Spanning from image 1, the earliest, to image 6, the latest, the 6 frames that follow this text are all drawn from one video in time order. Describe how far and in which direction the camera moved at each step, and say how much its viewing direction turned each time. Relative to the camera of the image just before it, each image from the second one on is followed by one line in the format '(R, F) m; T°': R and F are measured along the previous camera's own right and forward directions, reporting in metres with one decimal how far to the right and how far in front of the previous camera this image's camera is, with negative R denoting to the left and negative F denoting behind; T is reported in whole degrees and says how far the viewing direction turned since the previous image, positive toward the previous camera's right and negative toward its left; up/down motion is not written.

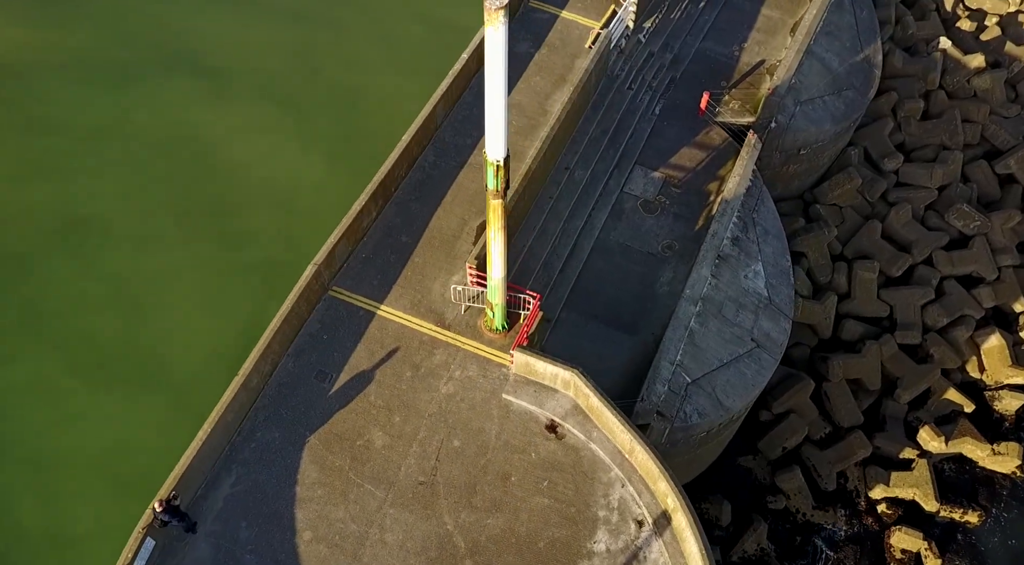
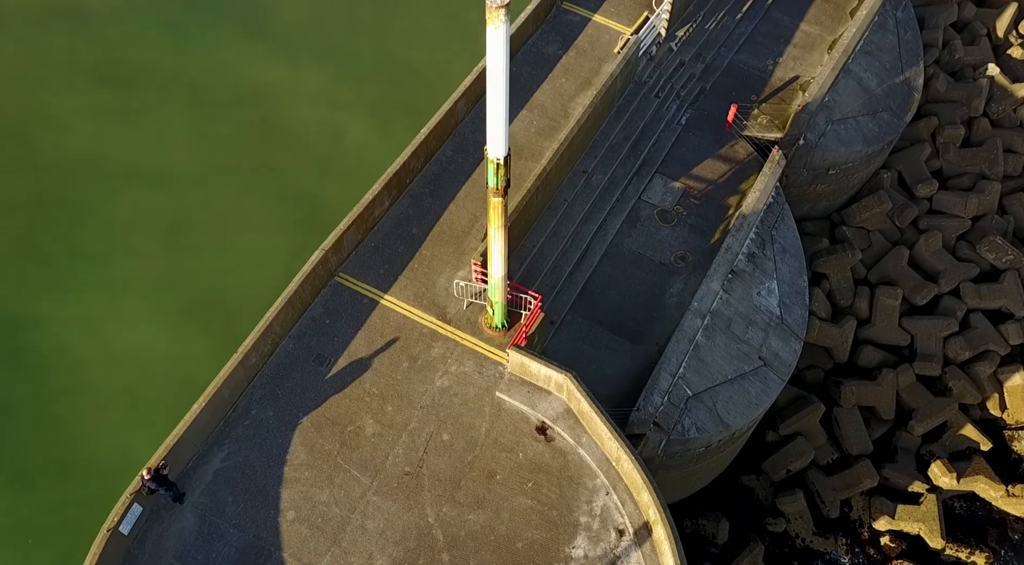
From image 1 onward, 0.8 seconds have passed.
(+1.3, 0.0) m; -3°
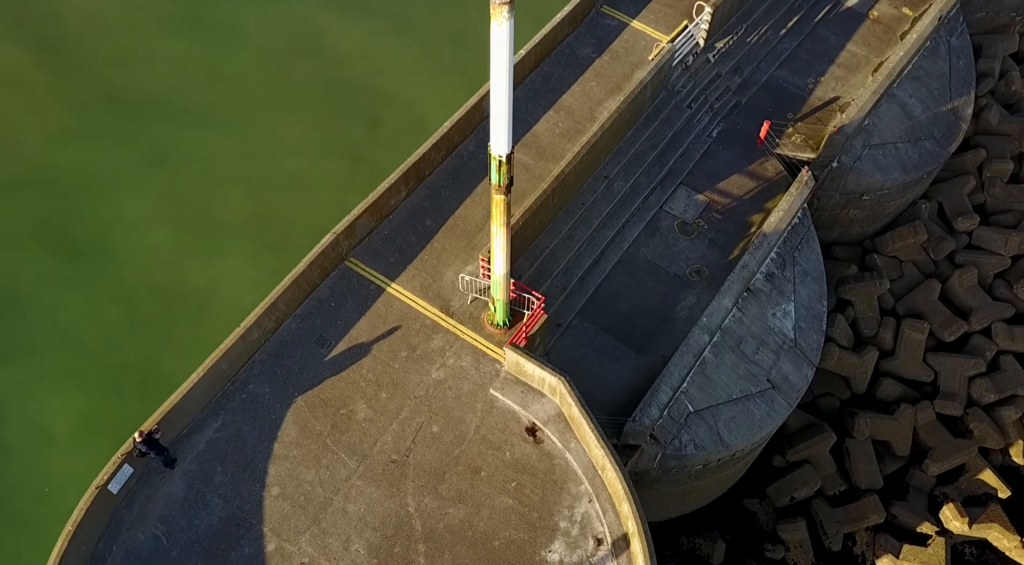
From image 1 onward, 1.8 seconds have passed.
(+1.5, +0.1) m; -4°
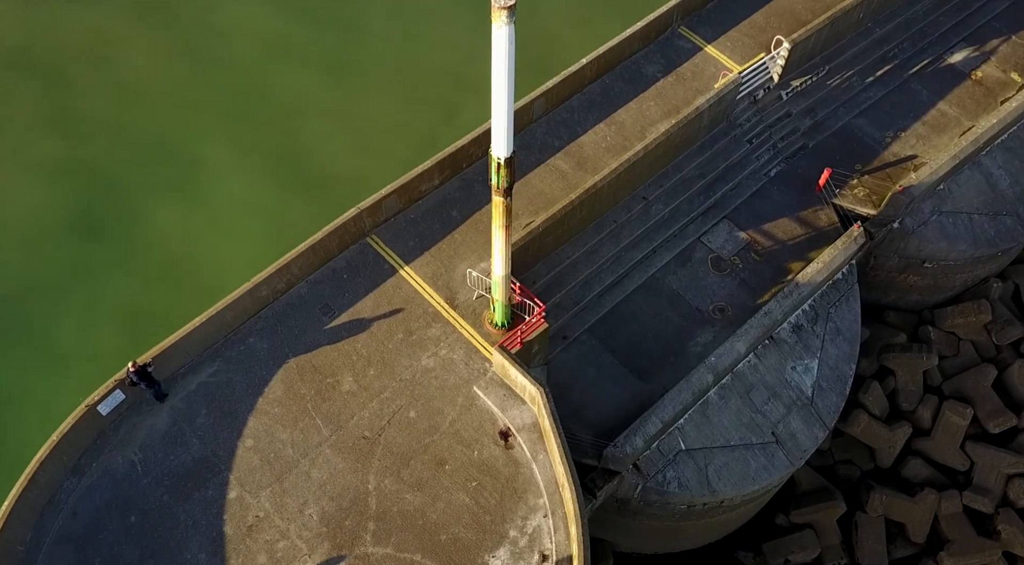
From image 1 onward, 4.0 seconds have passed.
(+3.3, +0.2) m; -8°
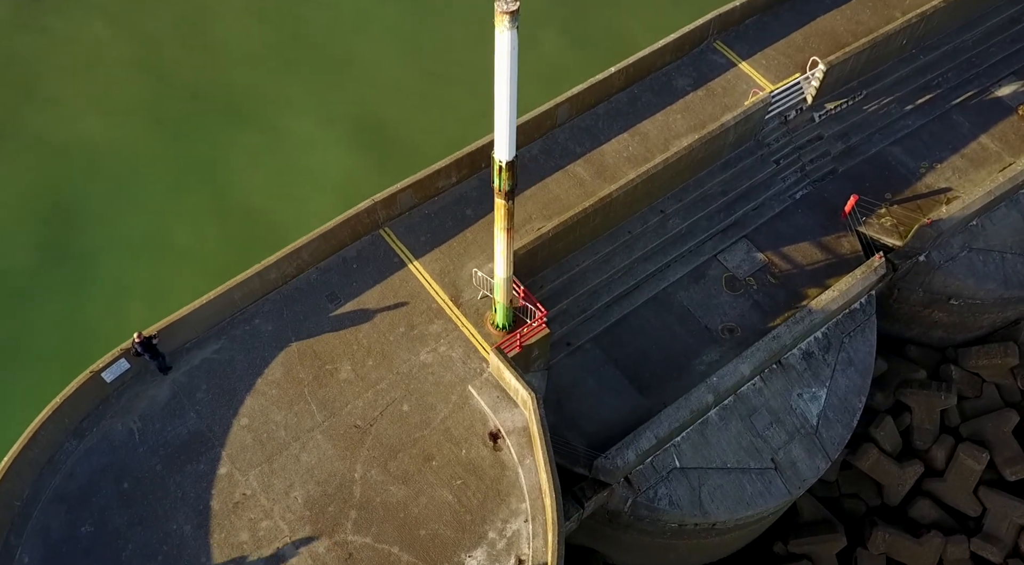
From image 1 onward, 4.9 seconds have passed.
(+1.5, 0.0) m; -4°
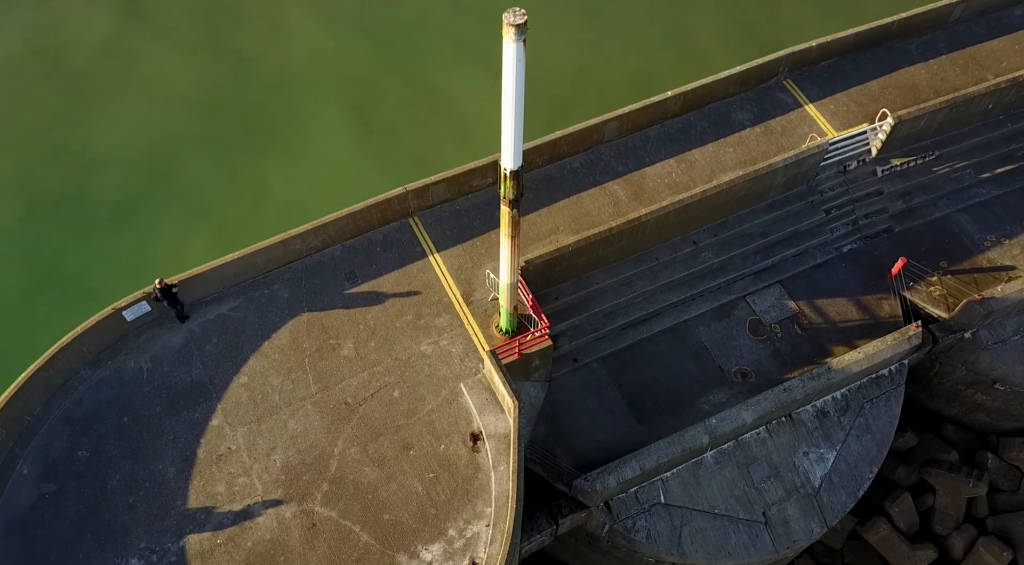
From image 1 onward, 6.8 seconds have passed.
(+3.0, +0.2) m; -8°
